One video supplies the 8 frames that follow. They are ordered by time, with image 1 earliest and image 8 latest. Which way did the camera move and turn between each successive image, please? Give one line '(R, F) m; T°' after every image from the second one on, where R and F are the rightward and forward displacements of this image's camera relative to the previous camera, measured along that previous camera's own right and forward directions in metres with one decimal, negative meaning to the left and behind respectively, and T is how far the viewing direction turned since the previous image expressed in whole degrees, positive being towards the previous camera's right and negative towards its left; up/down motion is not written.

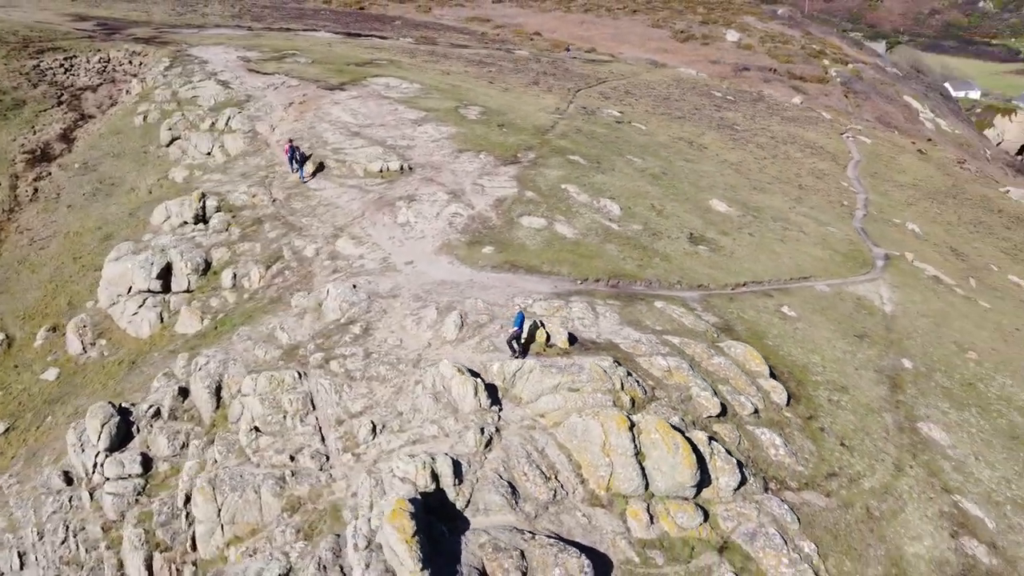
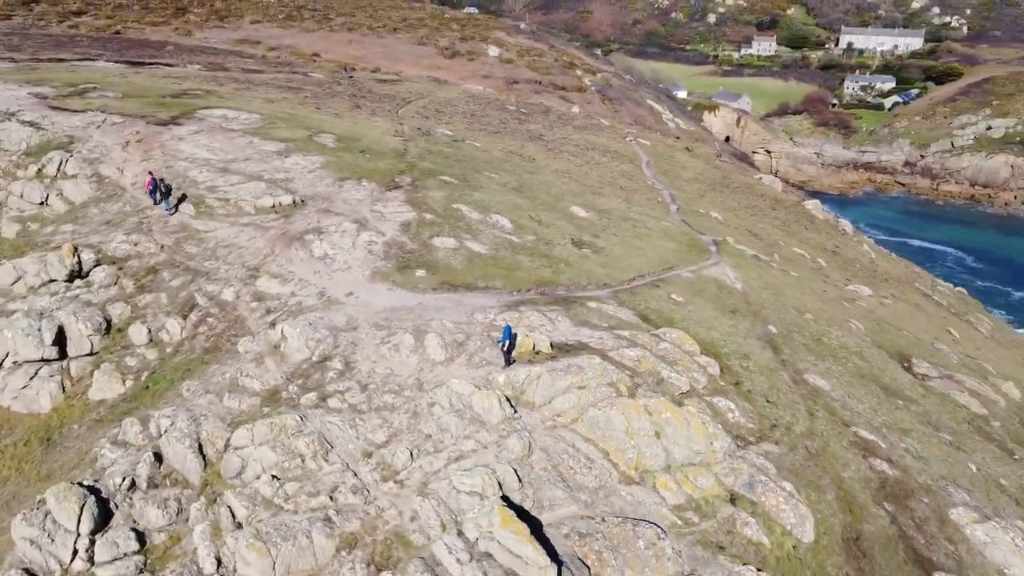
(-5.1, -0.6) m; +18°
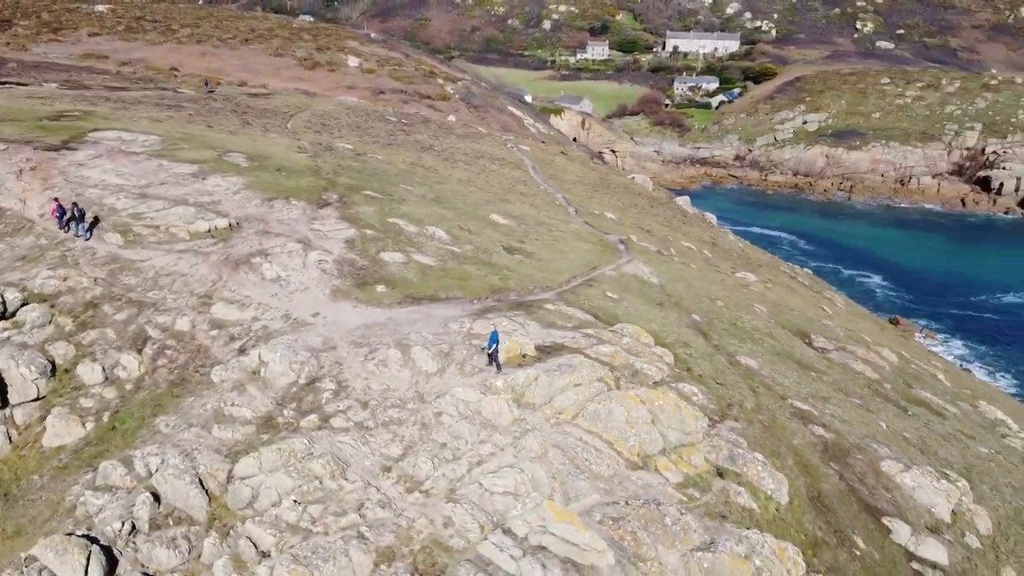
(-3.2, -0.5) m; +11°
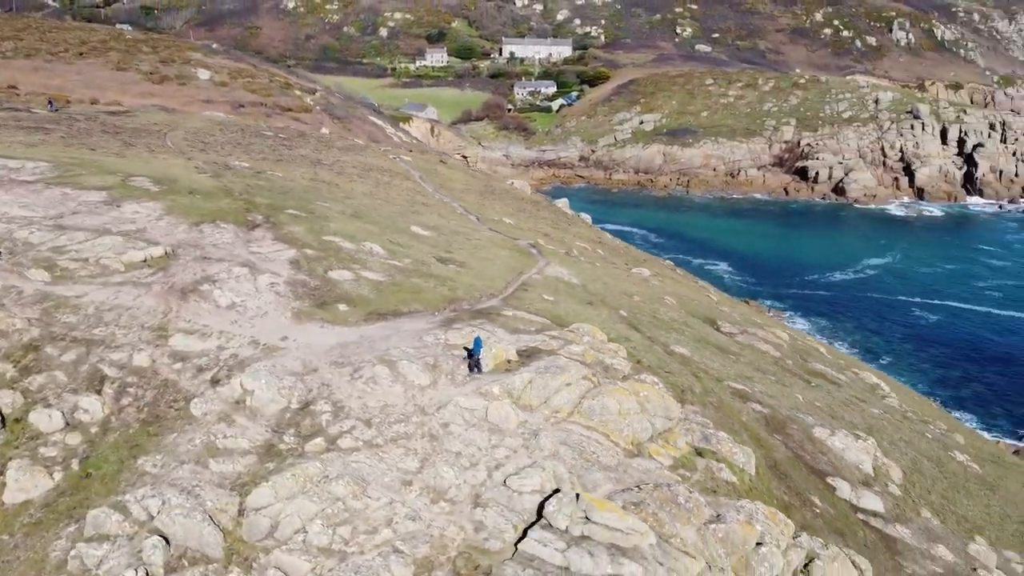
(-3.3, -0.5) m; +11°
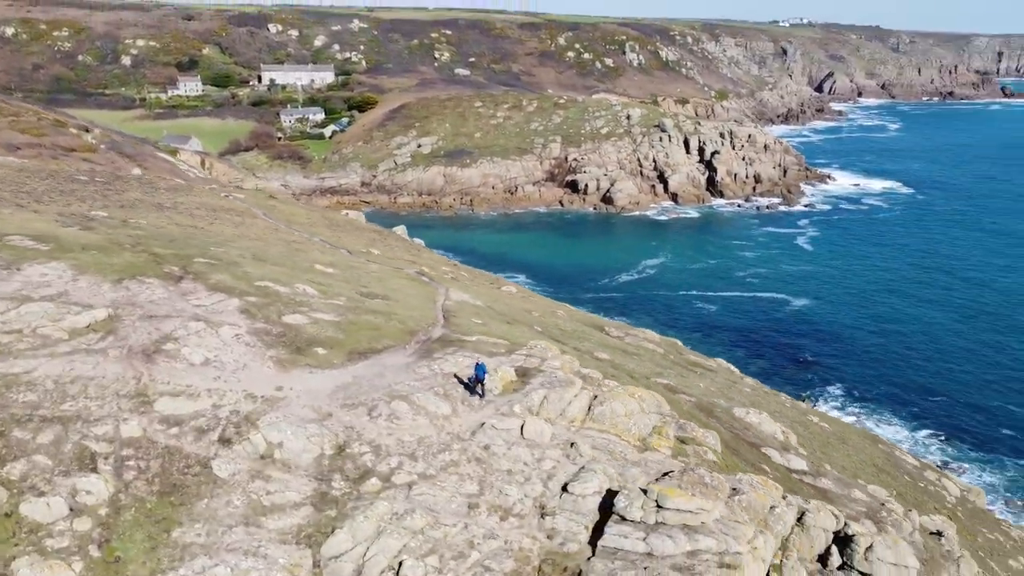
(-6.0, -0.6) m; +17°
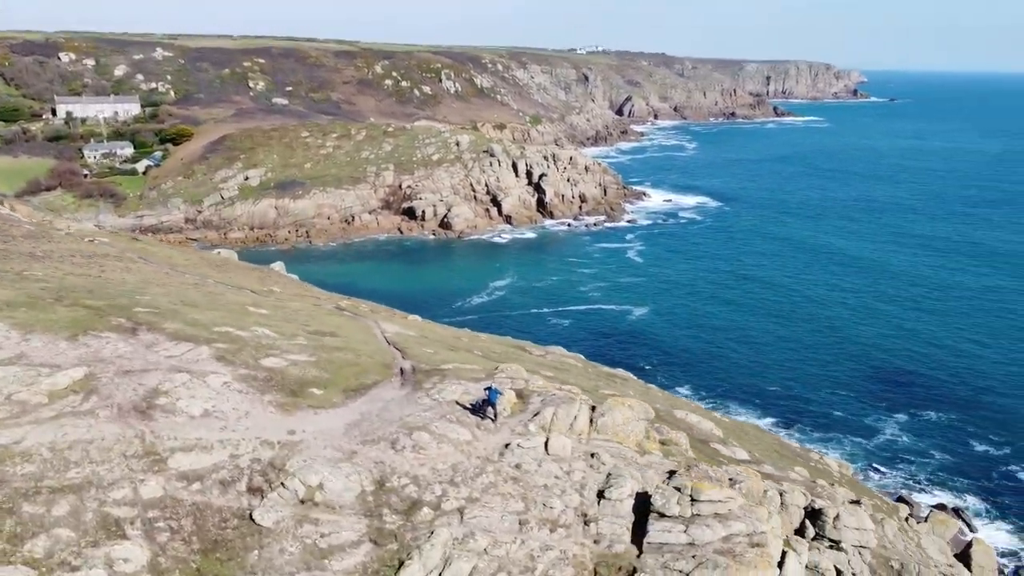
(-4.9, -0.6) m; +13°
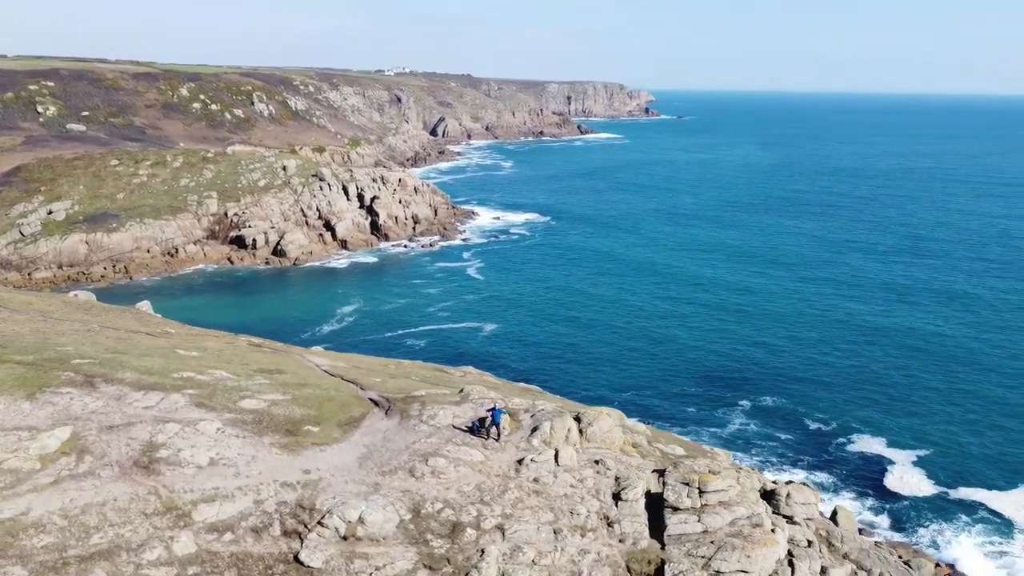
(-4.9, -0.5) m; +13°
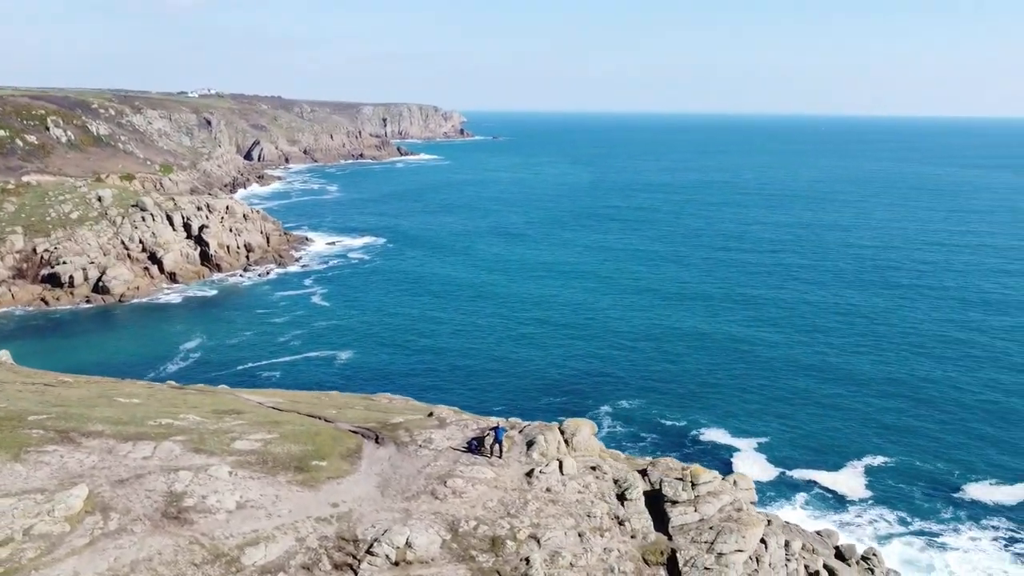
(-5.0, -0.8) m; +13°
